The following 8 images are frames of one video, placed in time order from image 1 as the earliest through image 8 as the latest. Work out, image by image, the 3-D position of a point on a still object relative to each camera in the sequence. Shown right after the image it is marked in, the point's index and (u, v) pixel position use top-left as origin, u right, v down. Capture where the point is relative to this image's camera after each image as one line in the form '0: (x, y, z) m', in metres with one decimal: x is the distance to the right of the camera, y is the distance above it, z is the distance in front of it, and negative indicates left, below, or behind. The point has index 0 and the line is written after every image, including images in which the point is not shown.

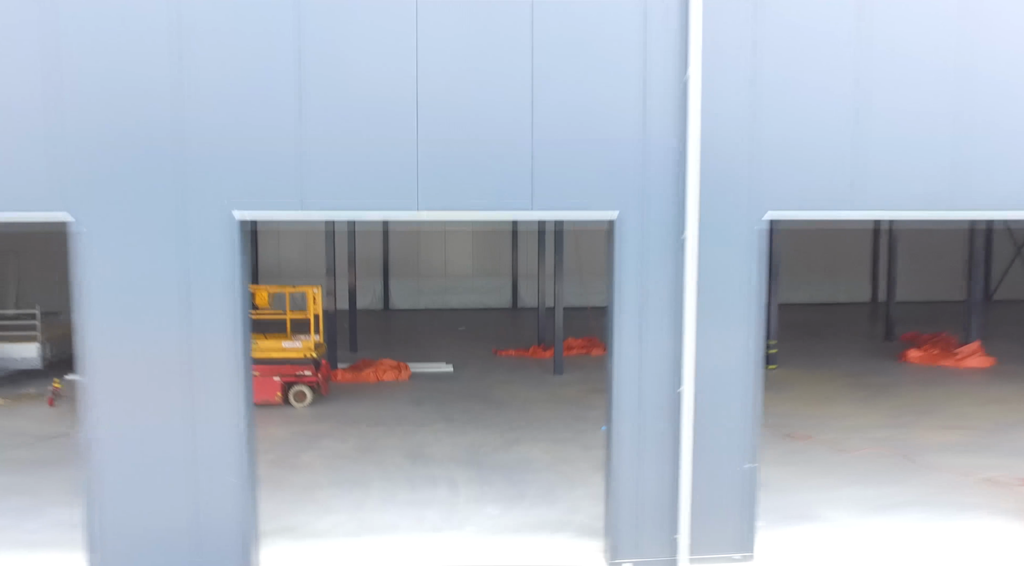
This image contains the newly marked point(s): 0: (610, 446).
0: (+0.6, -0.9, +4.1) m
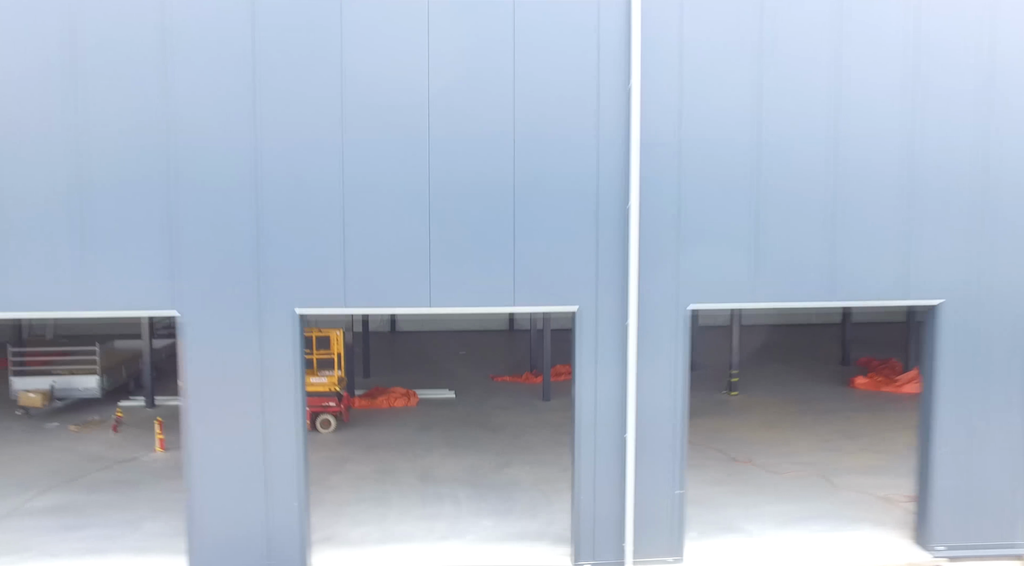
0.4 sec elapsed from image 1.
0: (+0.5, -1.4, +5.5) m
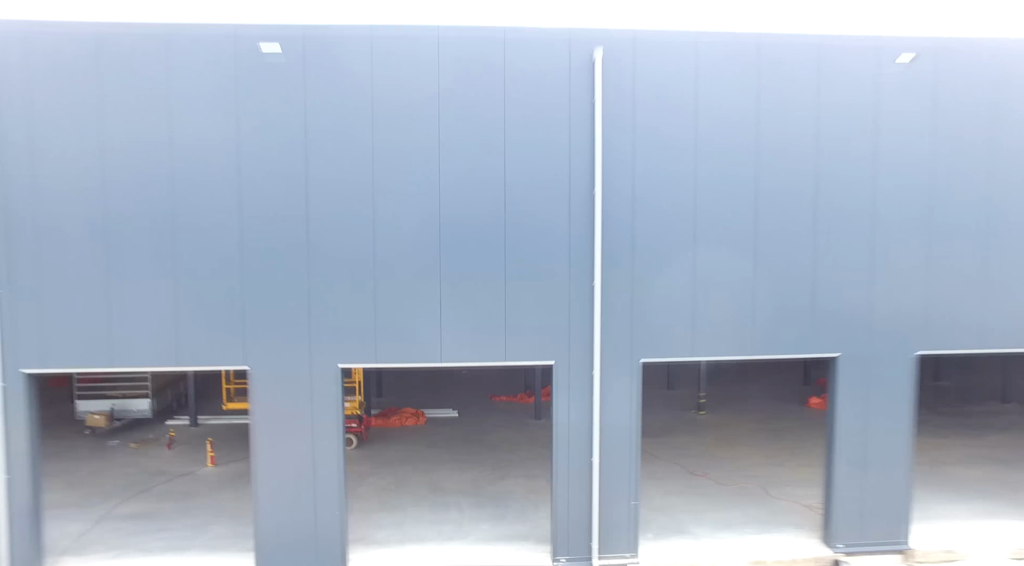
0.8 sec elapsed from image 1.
0: (+0.5, -2.0, +7.1) m
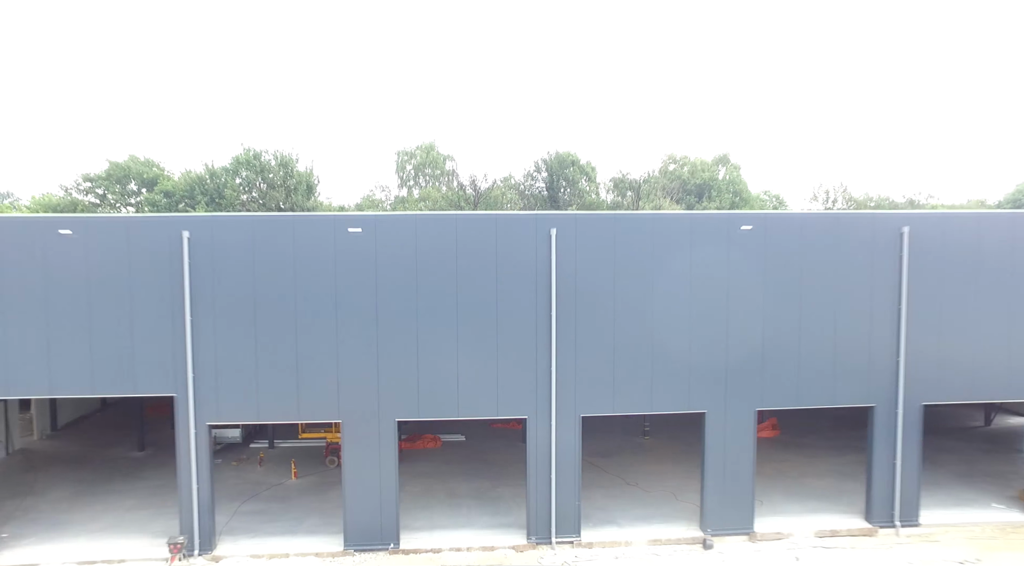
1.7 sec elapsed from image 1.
0: (+0.3, -3.4, +11.5) m
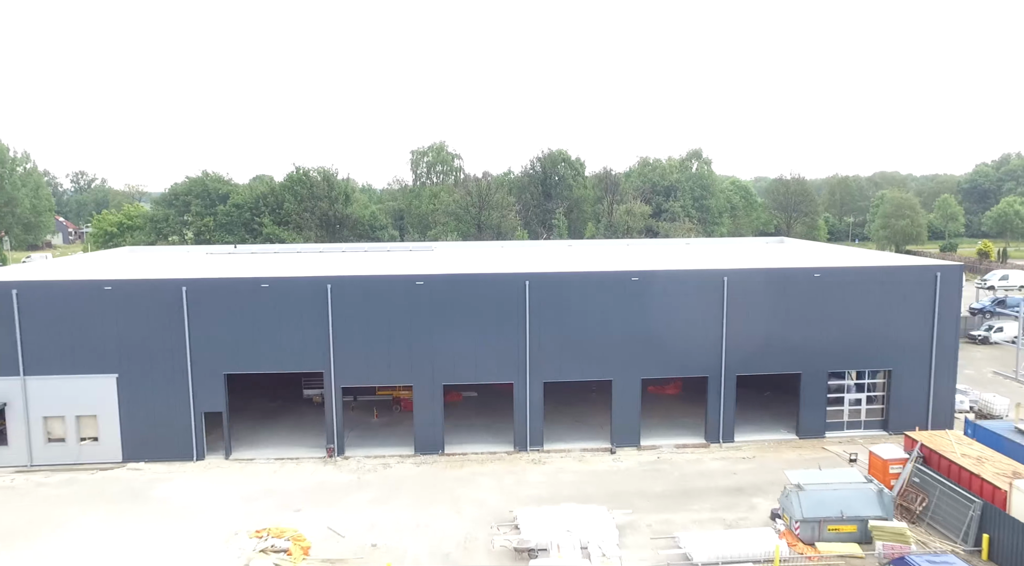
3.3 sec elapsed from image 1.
0: (+0.1, -4.1, +21.0) m
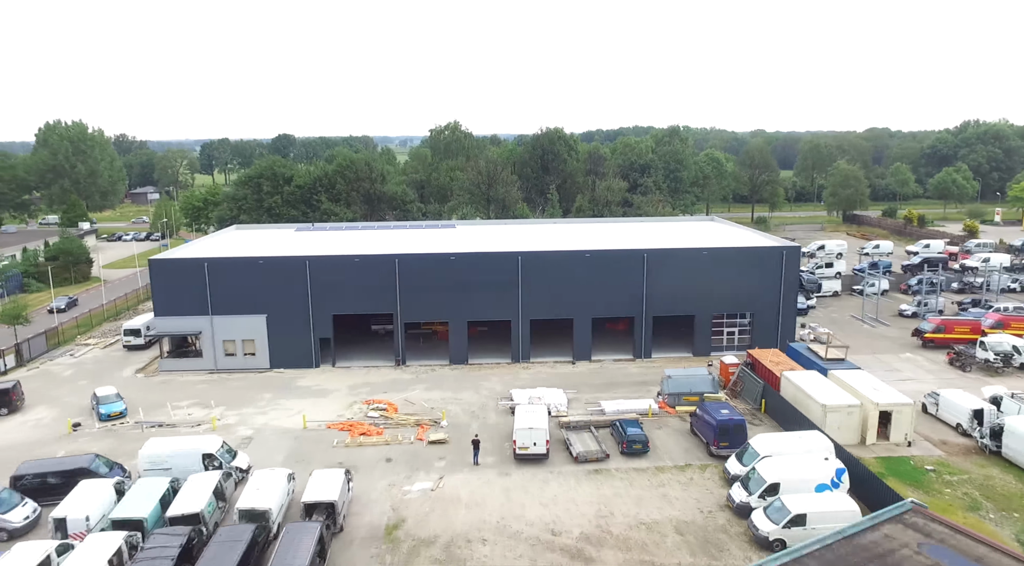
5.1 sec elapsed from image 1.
0: (0.0, -2.9, +33.4) m
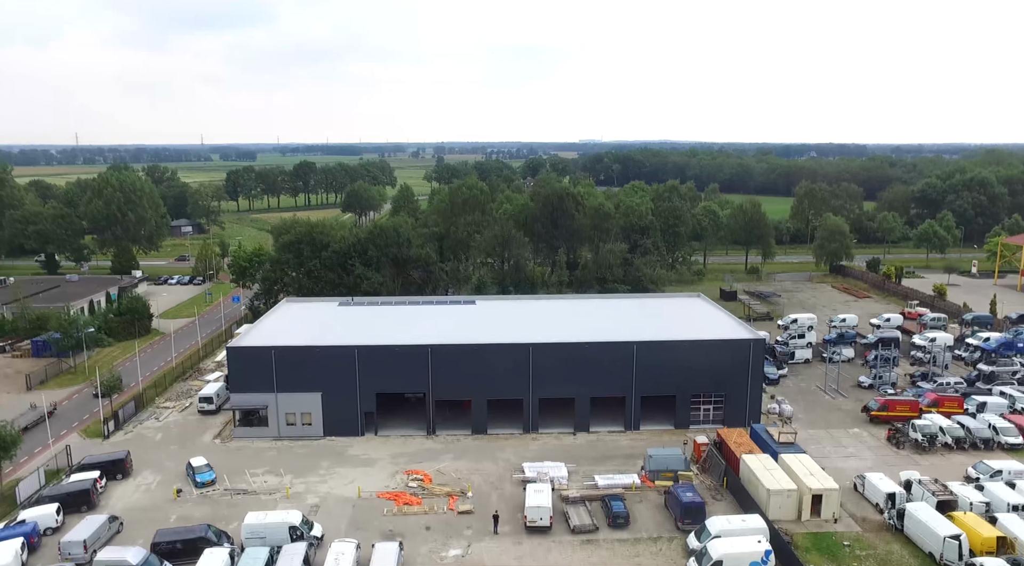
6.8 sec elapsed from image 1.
0: (+0.6, -7.5, +40.1) m
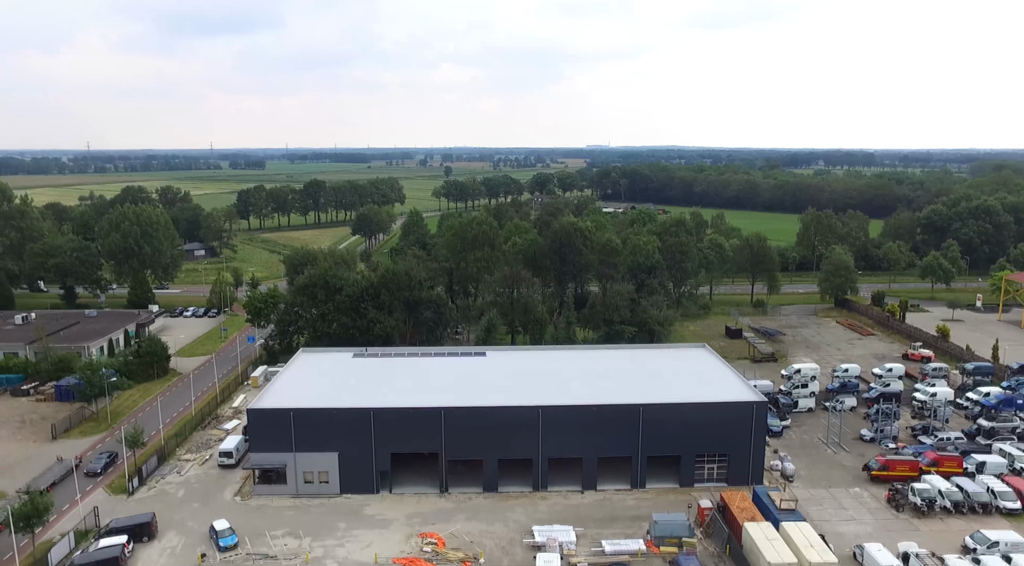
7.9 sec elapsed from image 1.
0: (+1.2, -11.1, +41.3) m
